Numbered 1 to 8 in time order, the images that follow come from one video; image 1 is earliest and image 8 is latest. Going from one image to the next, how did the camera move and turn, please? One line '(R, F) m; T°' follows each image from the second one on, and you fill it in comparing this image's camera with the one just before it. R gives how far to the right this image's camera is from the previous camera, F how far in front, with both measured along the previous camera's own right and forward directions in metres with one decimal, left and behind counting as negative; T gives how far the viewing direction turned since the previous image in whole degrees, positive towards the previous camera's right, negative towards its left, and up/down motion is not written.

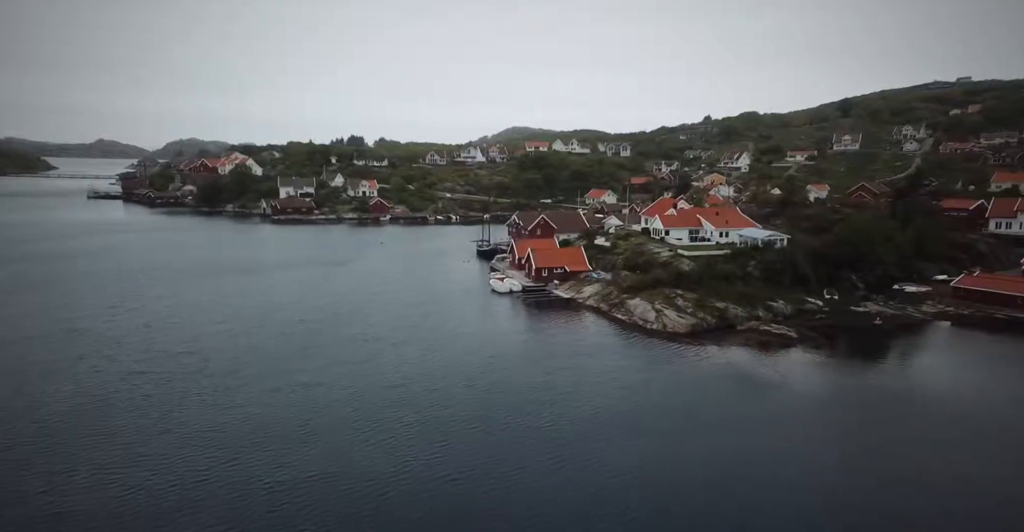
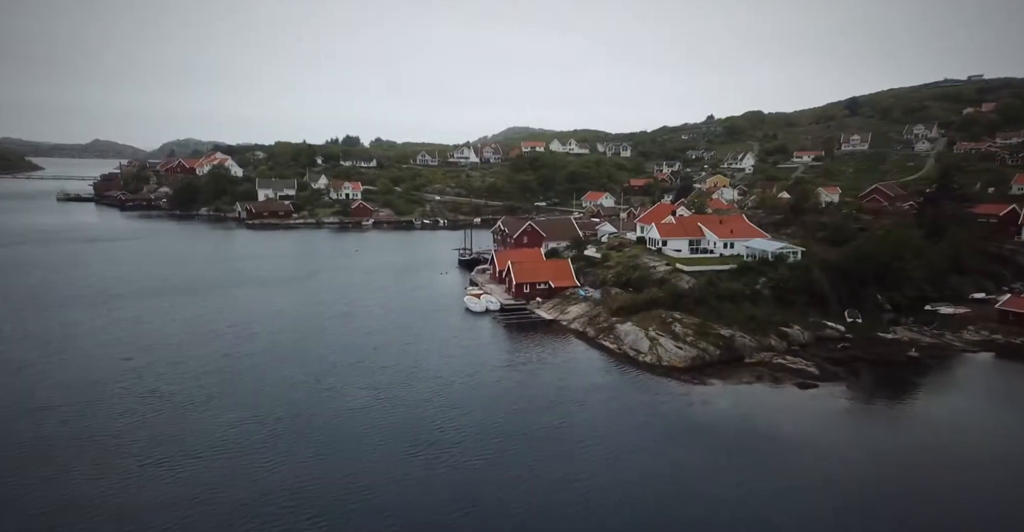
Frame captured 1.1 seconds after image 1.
(+1.5, +4.6) m; 0°
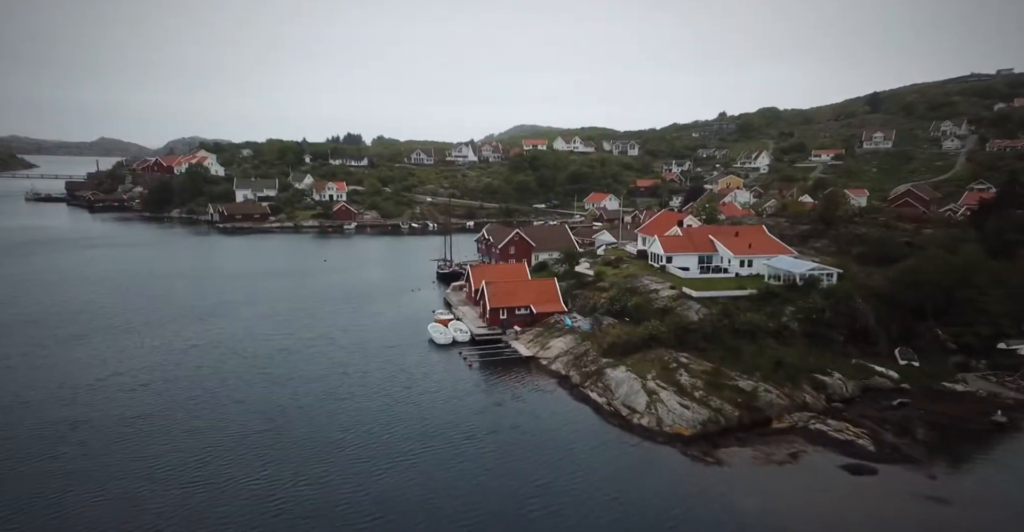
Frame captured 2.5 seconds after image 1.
(+1.8, +6.0) m; -1°
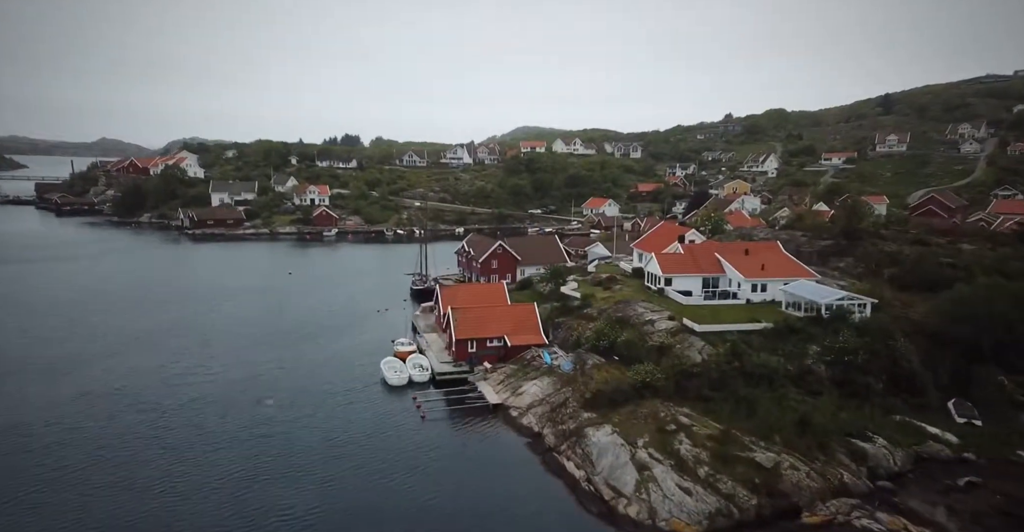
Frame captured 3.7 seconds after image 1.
(+1.4, +4.7) m; 0°
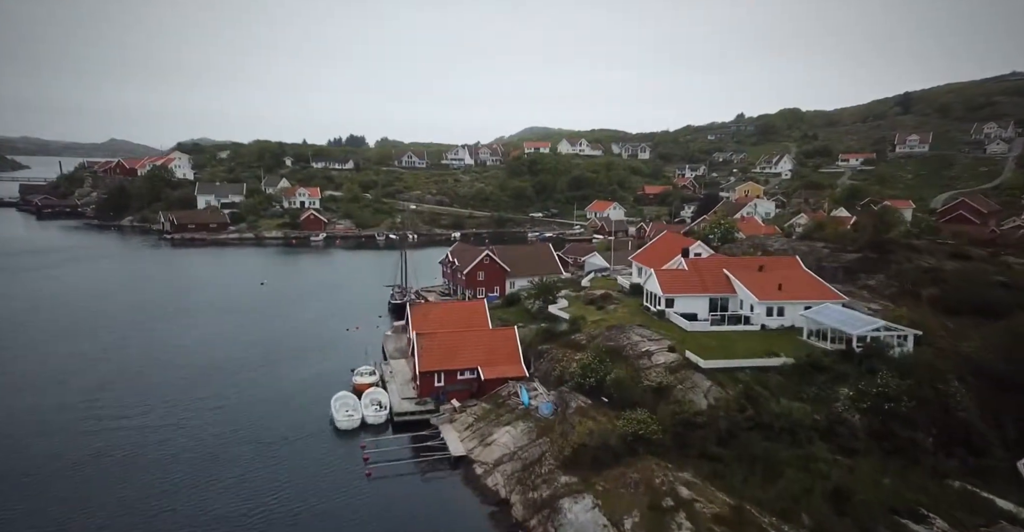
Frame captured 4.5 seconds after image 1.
(+1.3, +3.7) m; -1°
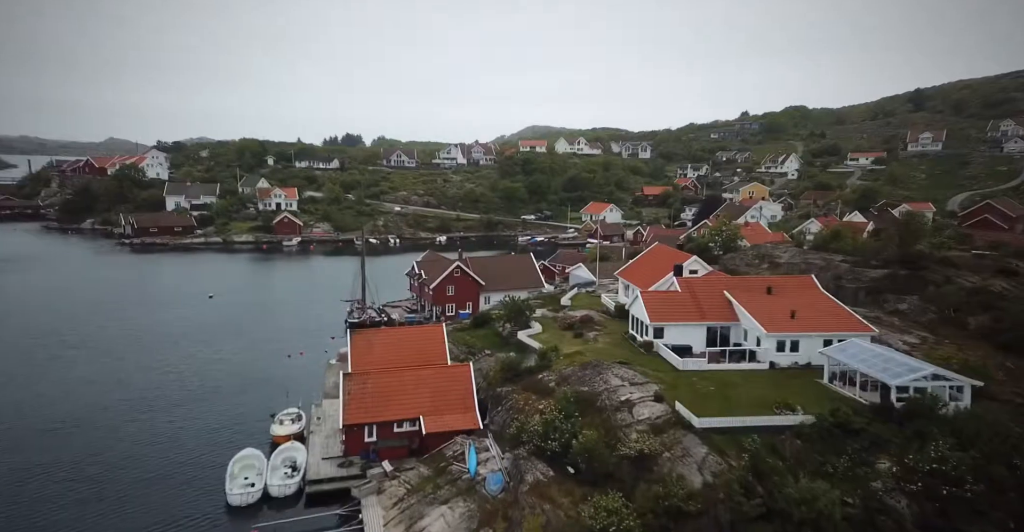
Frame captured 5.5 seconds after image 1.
(+1.5, +4.2) m; 0°
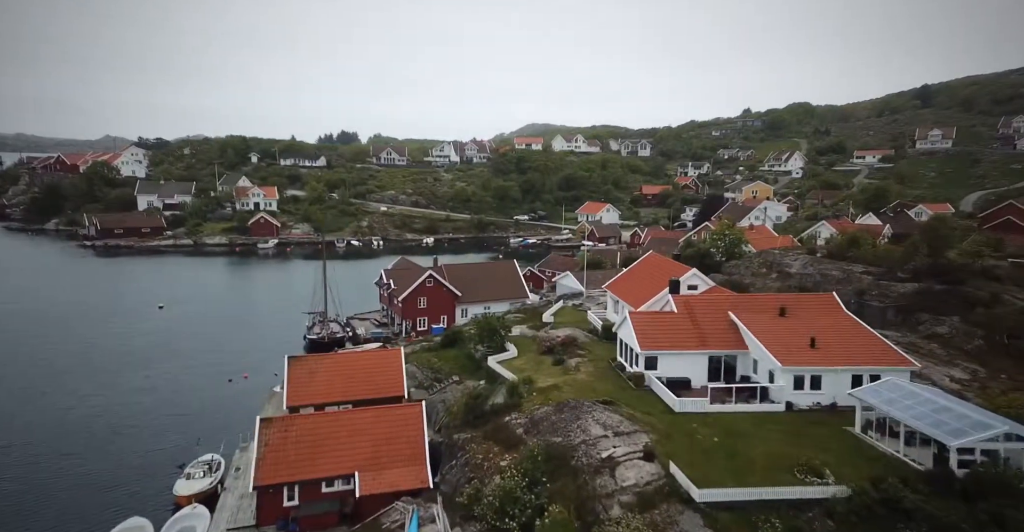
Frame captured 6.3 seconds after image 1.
(+1.0, +3.4) m; 0°
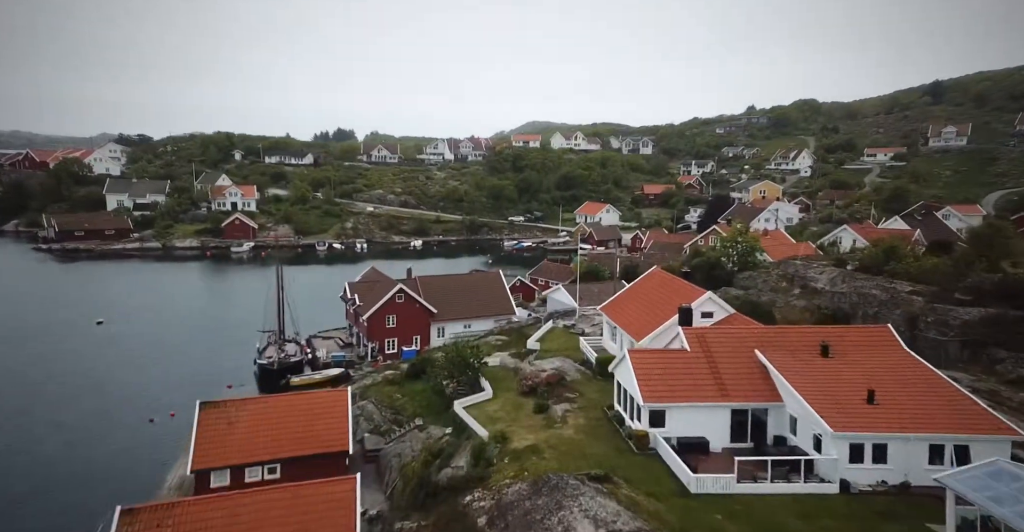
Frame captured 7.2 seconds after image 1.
(+0.8, +3.8) m; 0°
